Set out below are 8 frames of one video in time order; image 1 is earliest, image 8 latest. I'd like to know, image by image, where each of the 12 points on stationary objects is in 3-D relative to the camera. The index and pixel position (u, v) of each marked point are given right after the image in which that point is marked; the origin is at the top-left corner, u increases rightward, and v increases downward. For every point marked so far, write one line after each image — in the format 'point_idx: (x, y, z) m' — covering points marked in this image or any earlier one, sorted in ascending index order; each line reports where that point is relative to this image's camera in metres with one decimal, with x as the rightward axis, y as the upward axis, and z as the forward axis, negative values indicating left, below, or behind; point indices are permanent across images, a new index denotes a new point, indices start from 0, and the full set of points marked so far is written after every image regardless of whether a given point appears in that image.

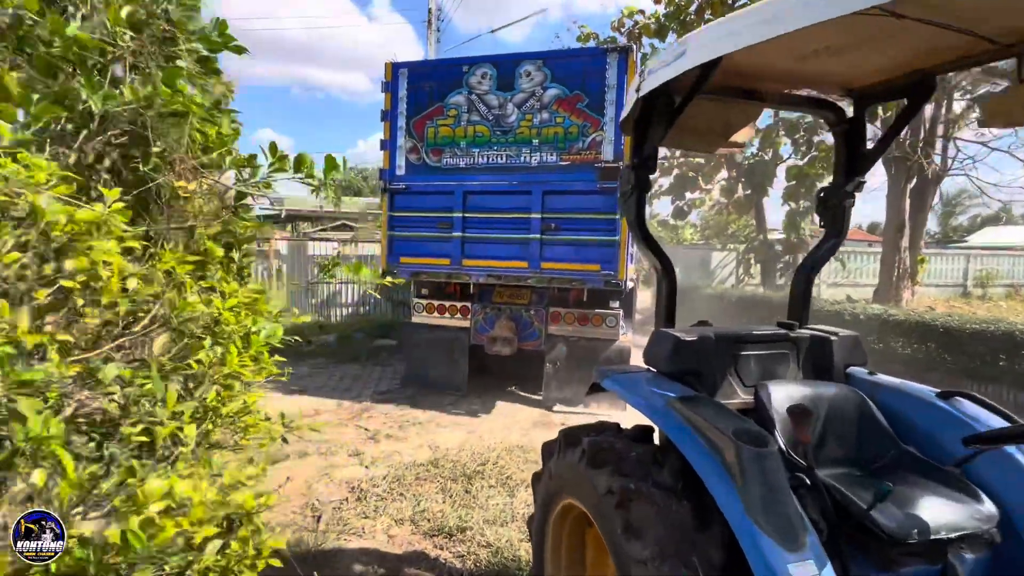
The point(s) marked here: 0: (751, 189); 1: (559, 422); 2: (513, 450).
0: (+6.9, +2.9, +13.9) m
1: (+0.6, -1.6, +5.6) m
2: (0.0, -1.5, +4.6) m
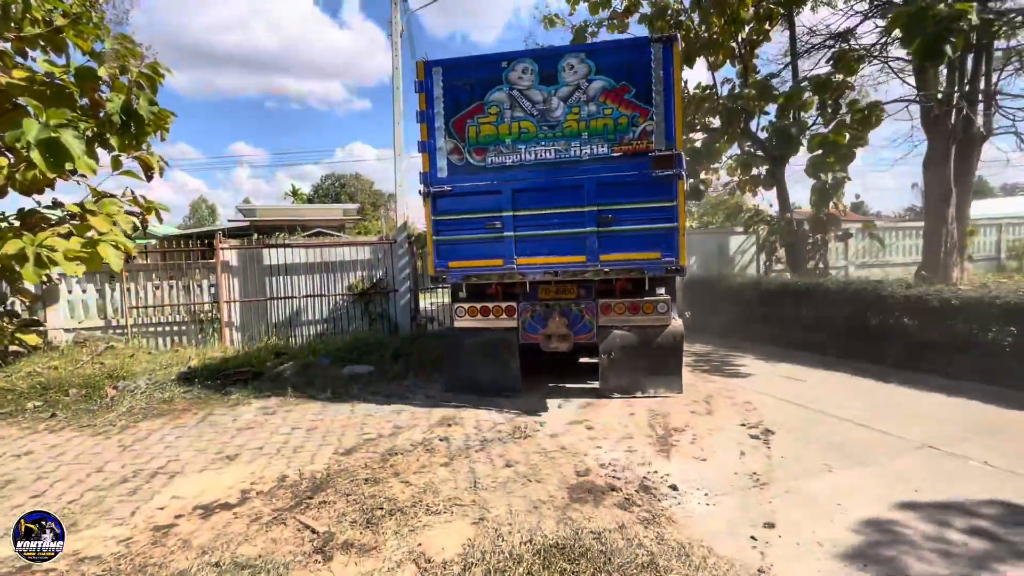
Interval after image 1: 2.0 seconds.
0: (+6.6, +3.2, +12.3) m
1: (+0.8, -1.6, +3.8) m
2: (+0.2, -1.6, +2.8) m
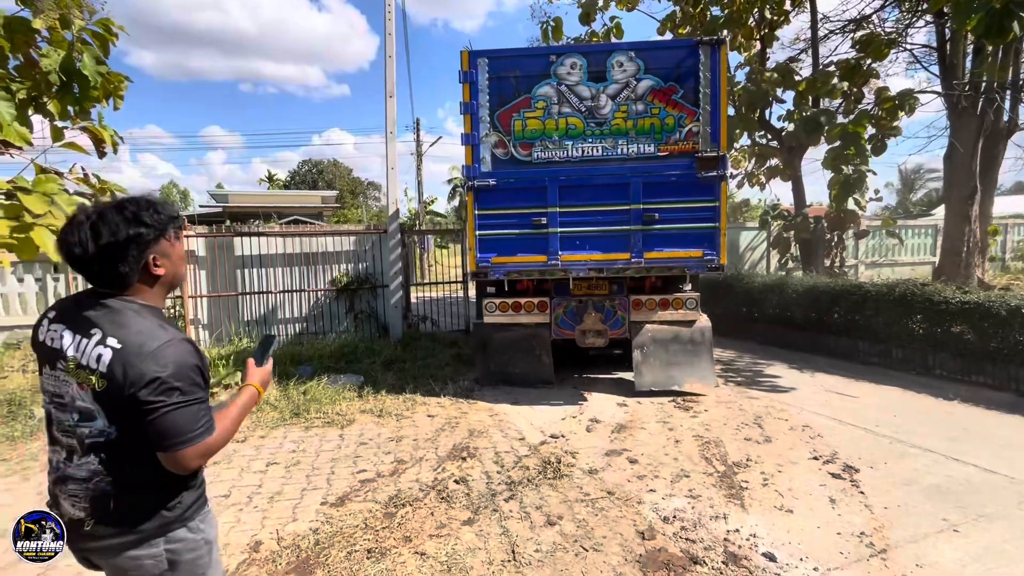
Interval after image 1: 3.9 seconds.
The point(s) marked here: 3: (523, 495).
0: (+6.6, +3.2, +11.6) m
1: (+1.1, -1.6, +3.0) m
2: (+0.6, -1.7, +1.9) m
3: (+0.1, -1.5, +3.6) m
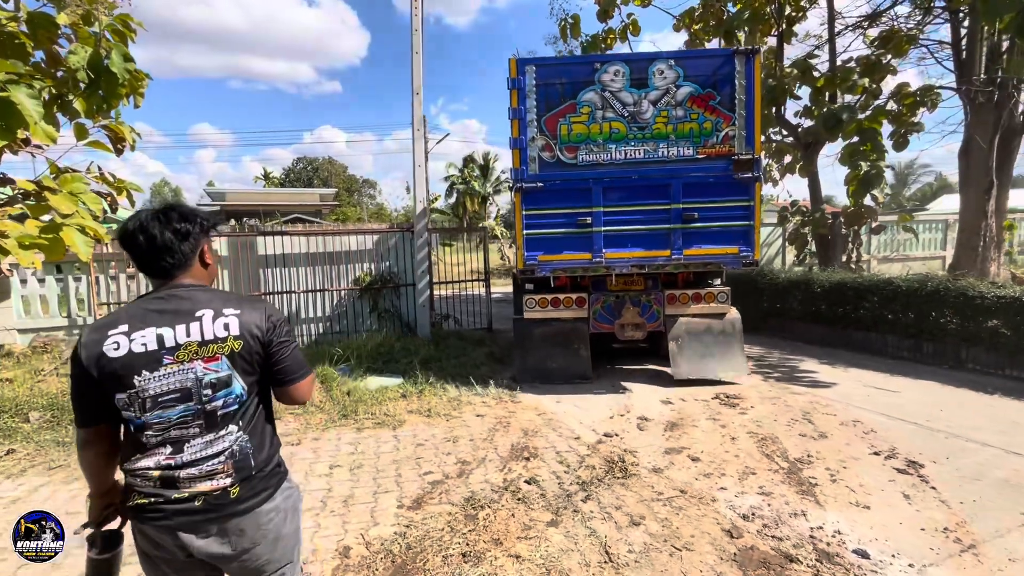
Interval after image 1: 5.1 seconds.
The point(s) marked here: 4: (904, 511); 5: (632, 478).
0: (+7.0, +3.3, +11.6) m
1: (+1.6, -1.6, +3.0) m
2: (+1.1, -1.6, +1.9) m
3: (+0.6, -1.5, +3.6) m
4: (+2.7, -1.6, +3.4) m
5: (+1.0, -1.5, +3.9) m
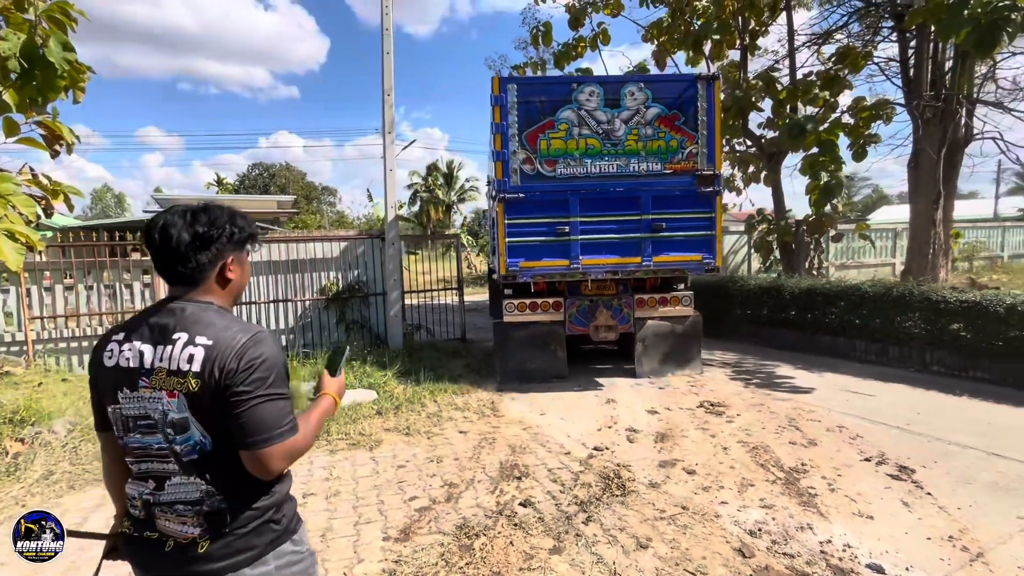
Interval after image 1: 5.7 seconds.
0: (+6.3, +3.2, +12.0) m
1: (+1.6, -1.7, +2.8) m
2: (+1.2, -1.7, +1.7) m
3: (+0.6, -1.6, +3.3) m
4: (+2.7, -1.6, +3.3) m
5: (+0.9, -1.6, +3.7) m
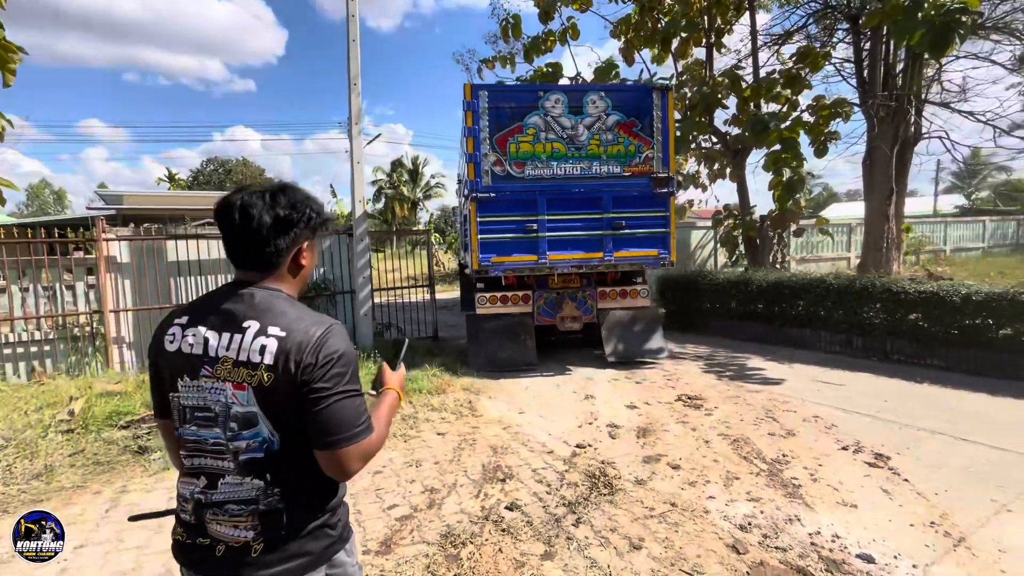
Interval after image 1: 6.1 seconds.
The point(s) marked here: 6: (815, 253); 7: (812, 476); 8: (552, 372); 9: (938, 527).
0: (+5.6, +3.3, +12.2) m
1: (+1.6, -1.6, +2.8) m
2: (+1.3, -1.6, +1.7) m
3: (+0.5, -1.5, +3.2) m
4: (+2.6, -1.5, +3.4) m
5: (+0.8, -1.5, +3.6) m
6: (+9.2, +1.1, +14.6) m
7: (+2.4, -1.5, +3.8) m
8: (+0.6, -1.2, +6.7) m
9: (+2.8, -1.5, +3.1) m
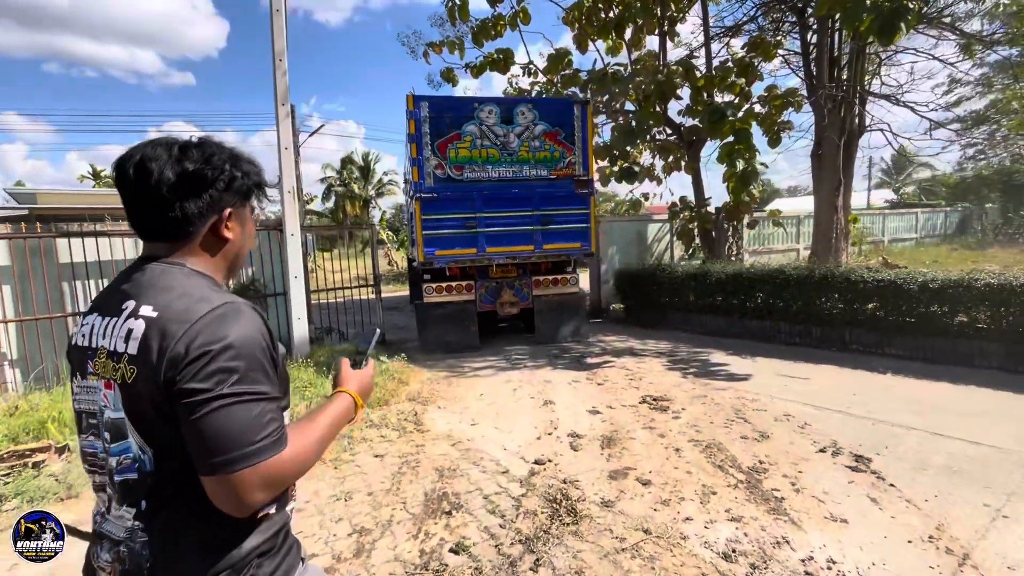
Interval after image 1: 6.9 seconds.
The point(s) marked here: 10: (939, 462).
0: (+4.4, +3.5, +12.0) m
1: (+1.3, -1.5, +2.3) m
2: (+1.1, -1.6, +1.2) m
3: (+0.2, -1.5, +2.7) m
4: (+2.3, -1.5, +3.0) m
5: (+0.5, -1.5, +3.1) m
6: (+7.8, +1.3, +14.7) m
7: (+2.0, -1.4, +3.5) m
8: (-0.1, -1.1, +6.2) m
9: (+2.5, -1.5, +2.8) m
10: (+3.3, -1.3, +3.7) m
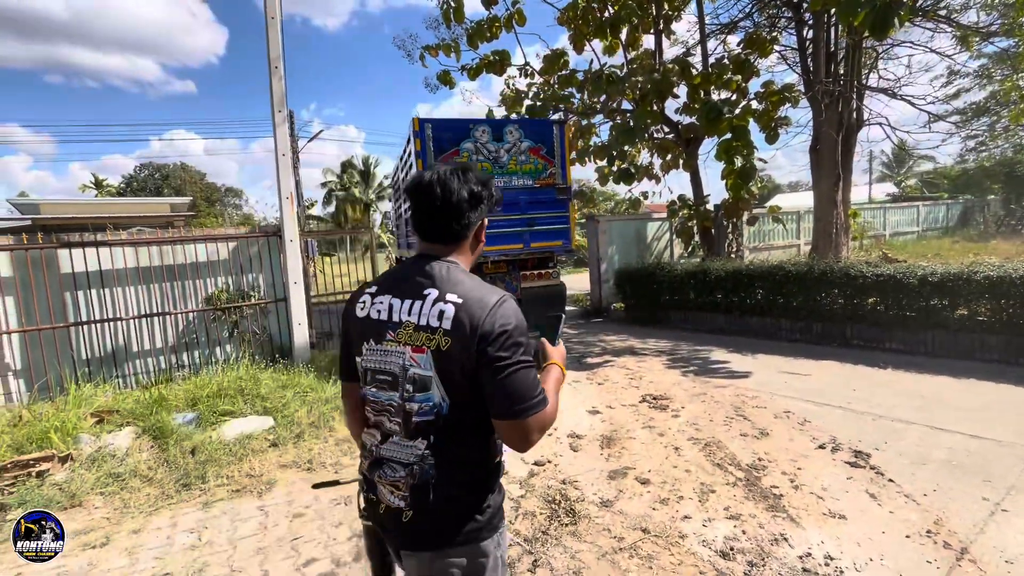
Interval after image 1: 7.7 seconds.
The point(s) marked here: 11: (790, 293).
0: (+4.3, +3.6, +12.0) m
1: (+1.3, -1.5, +2.4) m
2: (+1.1, -1.6, +1.2) m
3: (+0.2, -1.5, +2.7) m
4: (+2.3, -1.4, +3.0) m
5: (+0.5, -1.5, +3.1) m
6: (+7.8, +1.4, +14.7) m
7: (+2.0, -1.4, +3.5) m
8: (-0.1, -1.1, +6.2) m
9: (+2.4, -1.4, +2.8) m
10: (+3.3, -1.3, +3.7) m
11: (+4.5, -0.1, +7.9) m
